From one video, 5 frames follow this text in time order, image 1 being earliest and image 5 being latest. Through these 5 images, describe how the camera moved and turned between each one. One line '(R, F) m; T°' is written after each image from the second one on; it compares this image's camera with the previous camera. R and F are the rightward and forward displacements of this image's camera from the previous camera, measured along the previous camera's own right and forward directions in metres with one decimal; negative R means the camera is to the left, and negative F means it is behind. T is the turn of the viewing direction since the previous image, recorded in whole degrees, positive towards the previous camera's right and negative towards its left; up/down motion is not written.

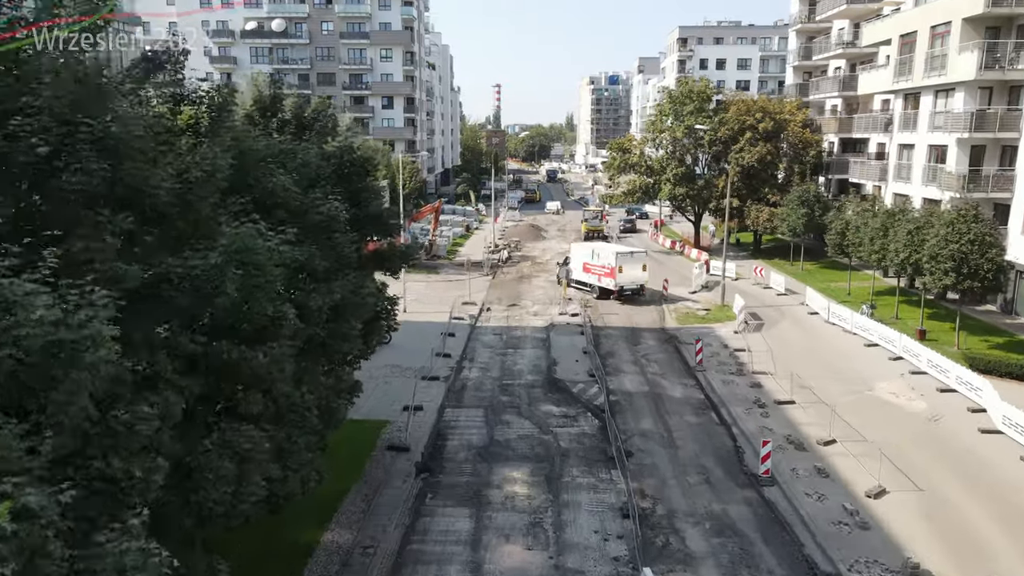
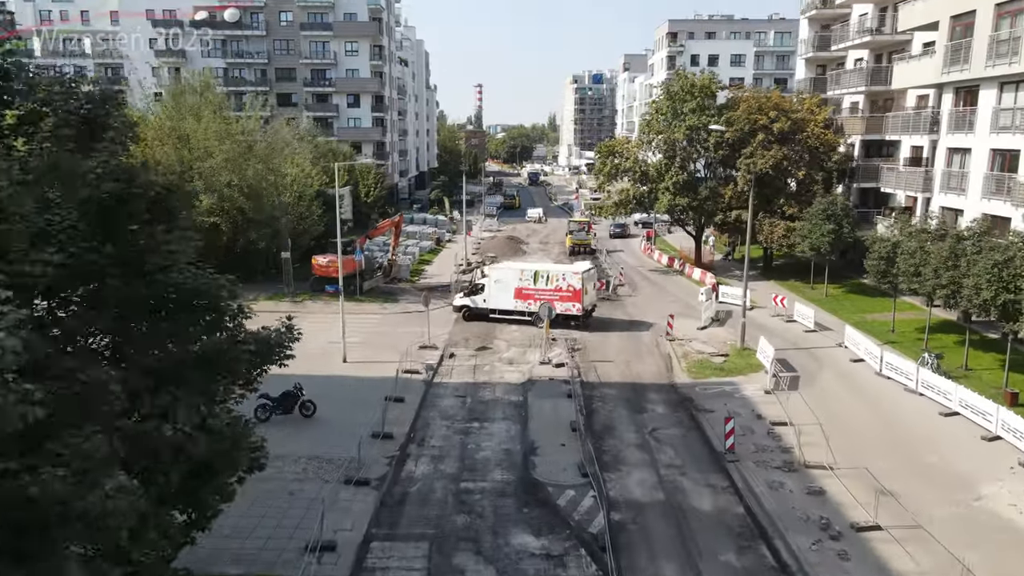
(+0.5, +6.7) m; +1°
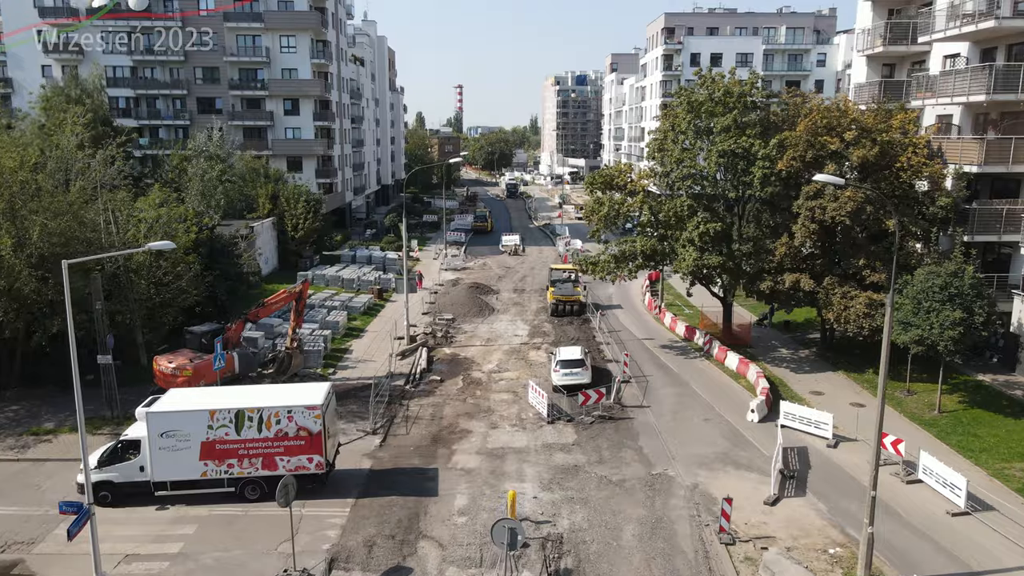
(+1.0, +12.5) m; +1°
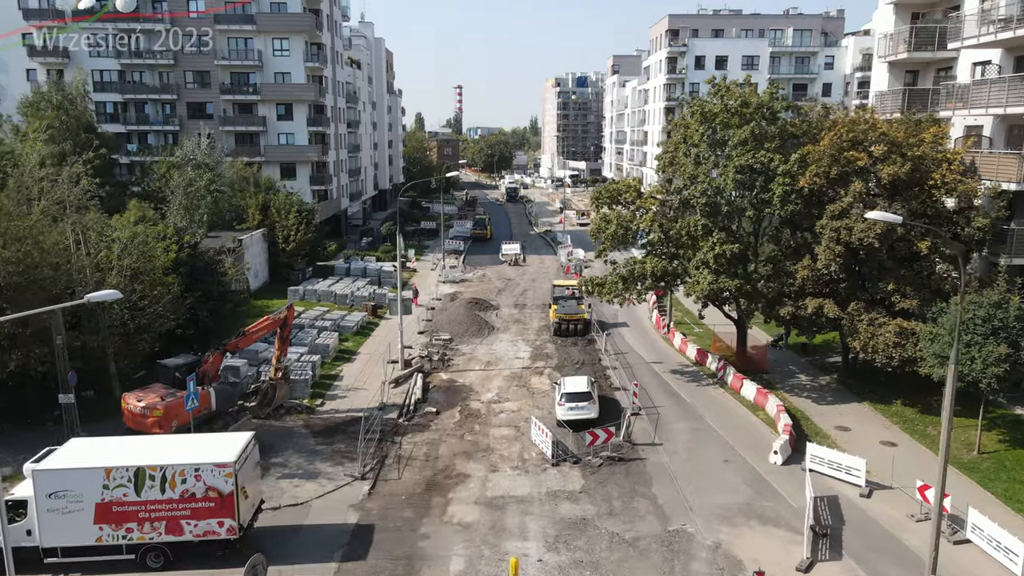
(0.0, +2.0) m; 0°
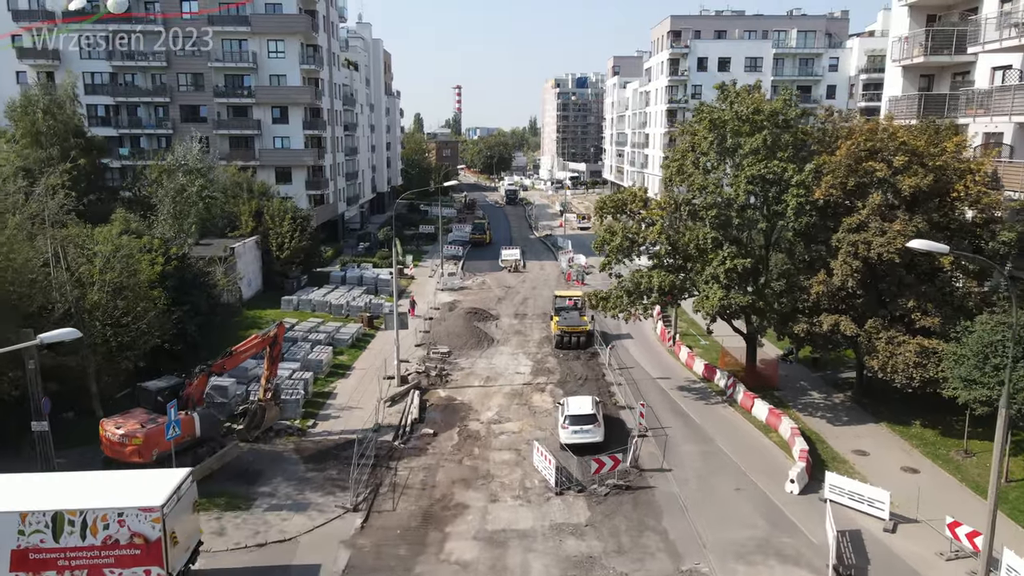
(-0.1, +1.2) m; 0°
